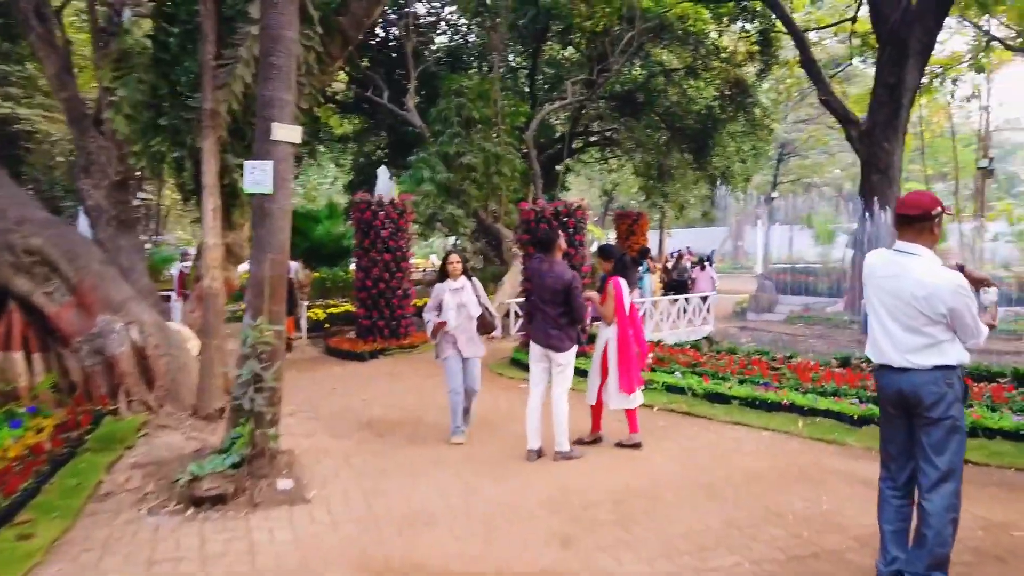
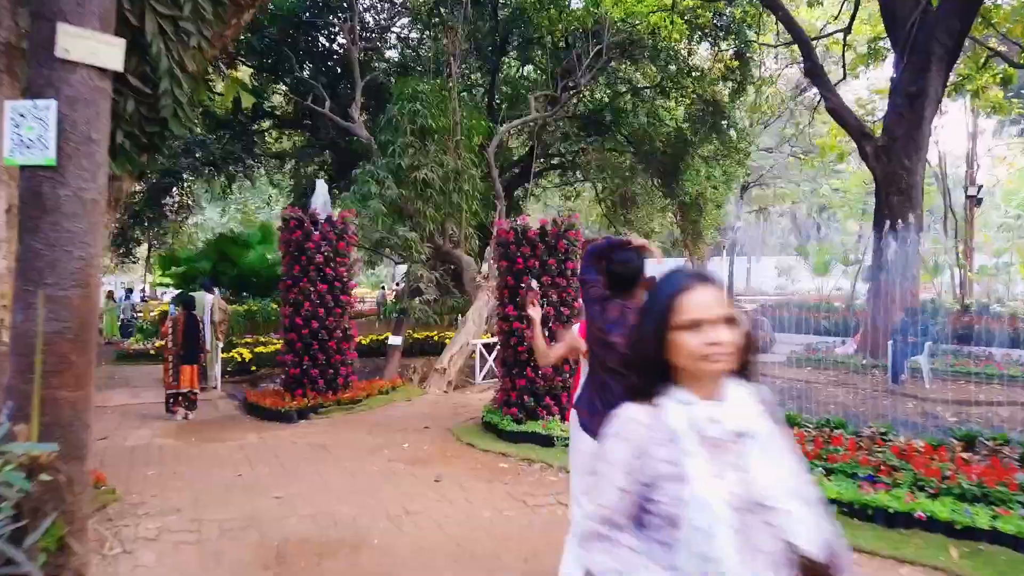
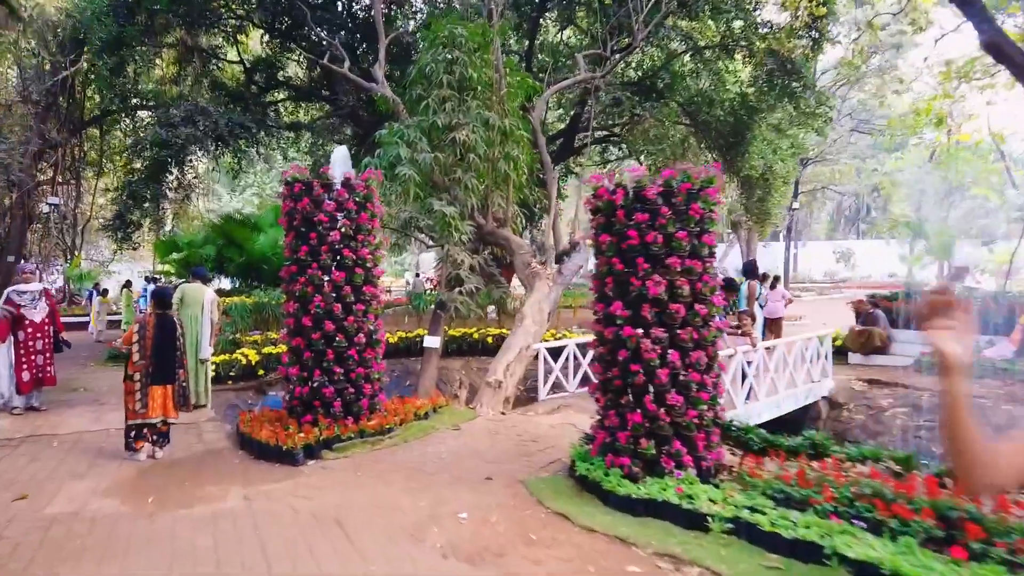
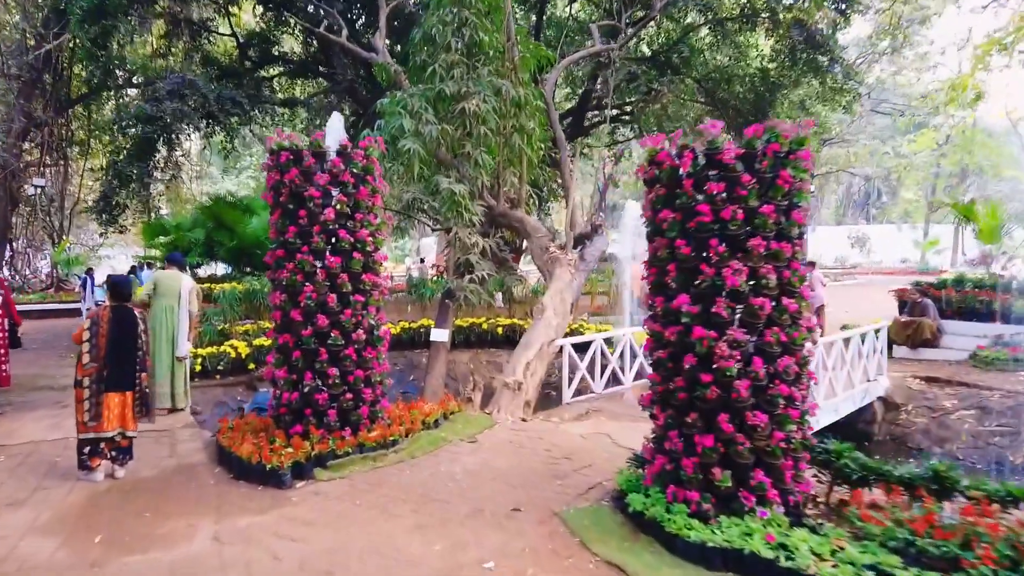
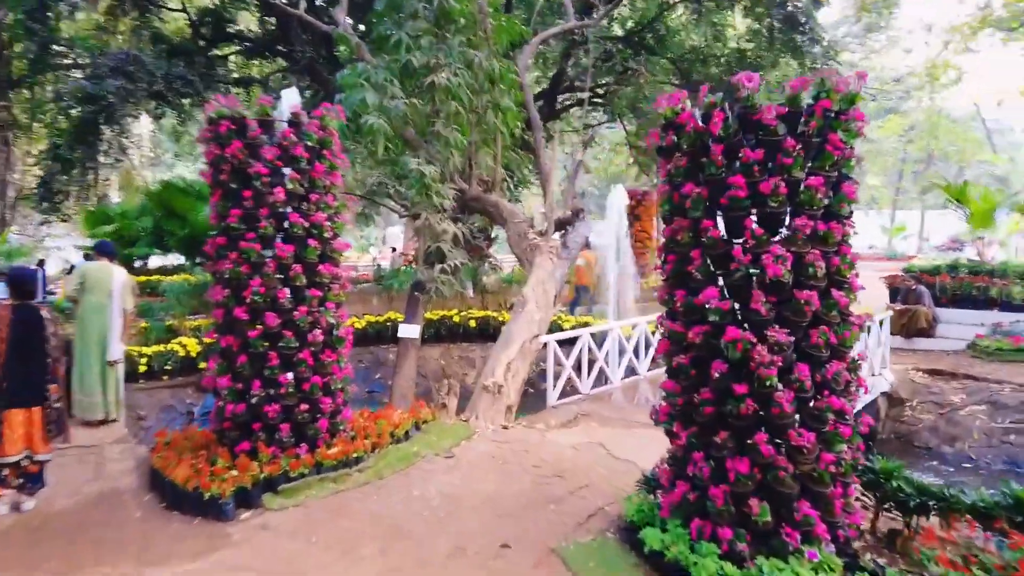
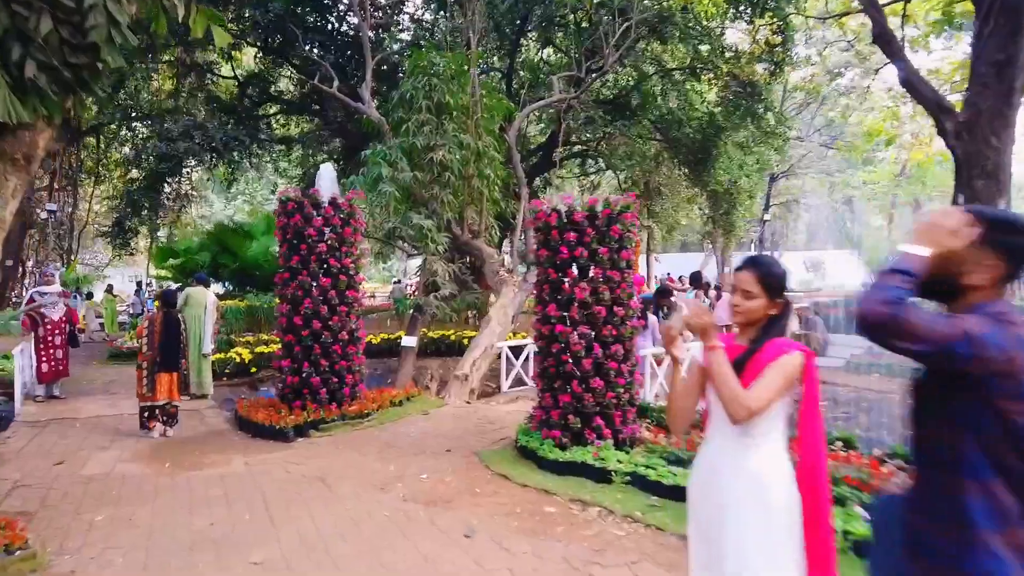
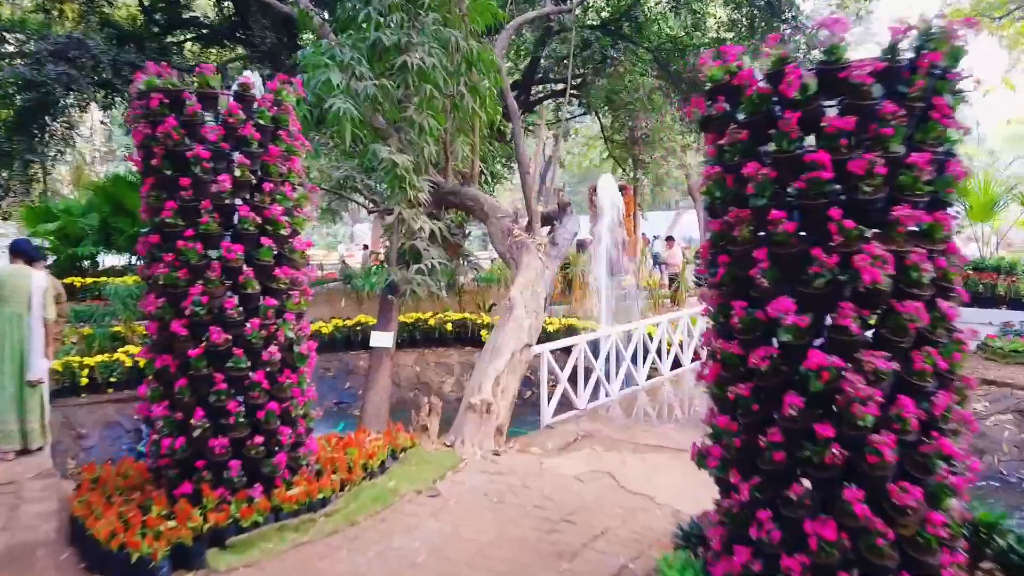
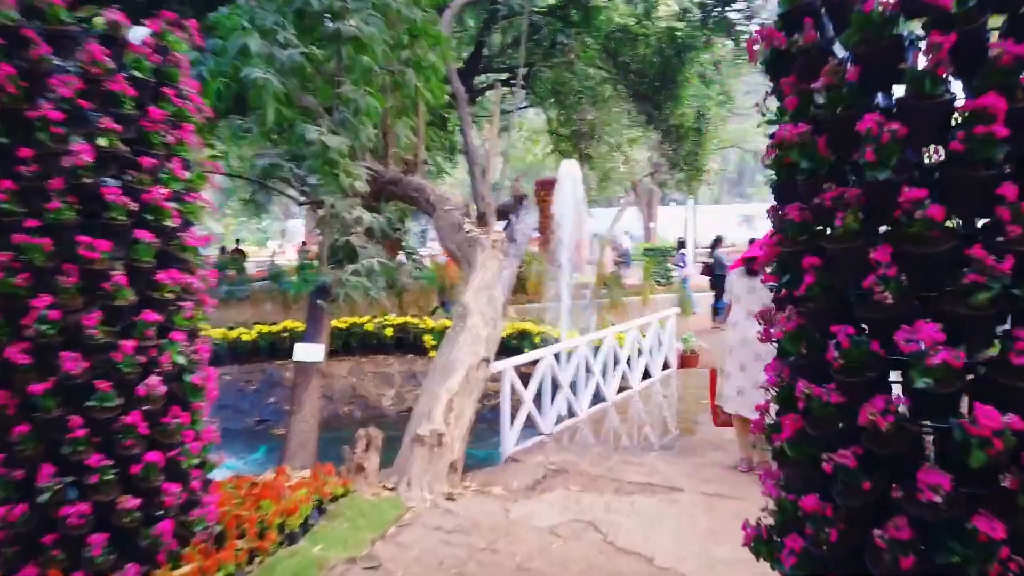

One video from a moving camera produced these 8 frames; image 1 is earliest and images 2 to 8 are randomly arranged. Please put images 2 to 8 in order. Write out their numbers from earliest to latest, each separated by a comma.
2, 6, 3, 4, 5, 7, 8
